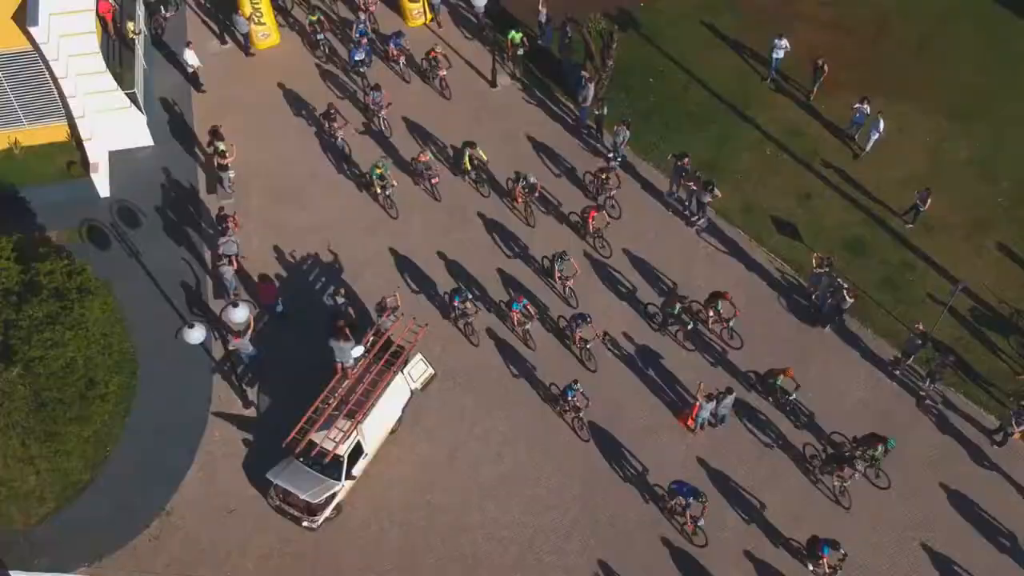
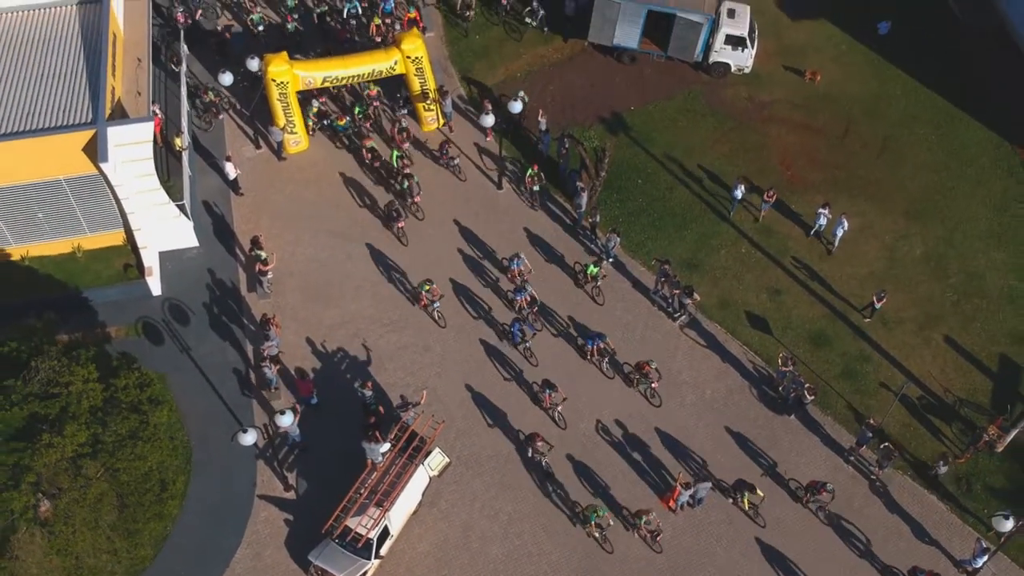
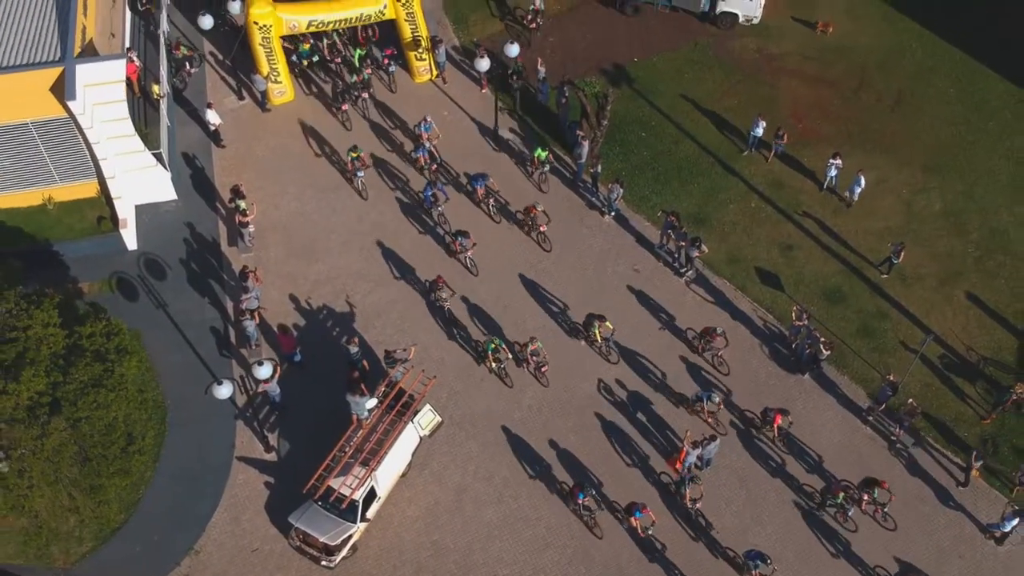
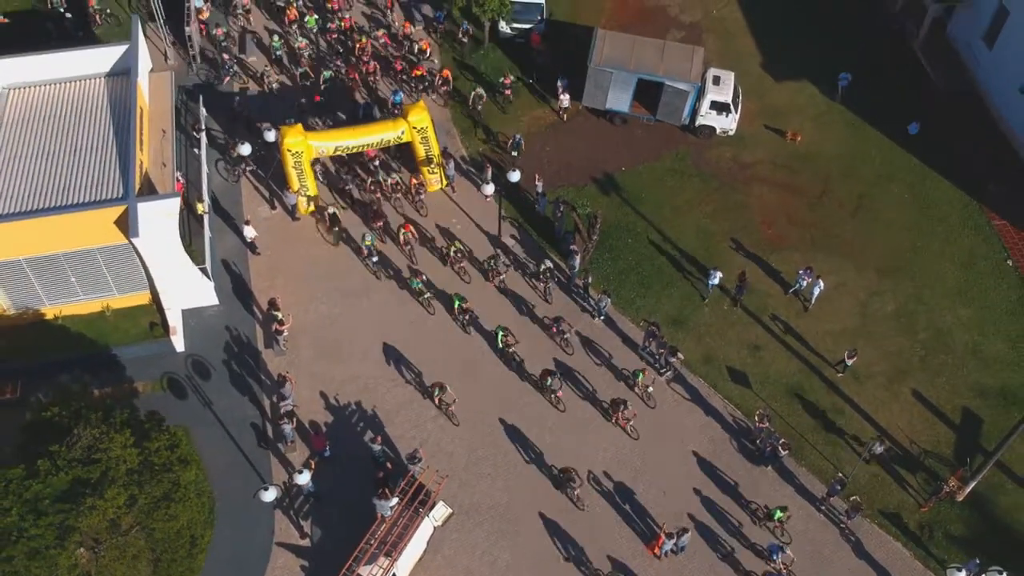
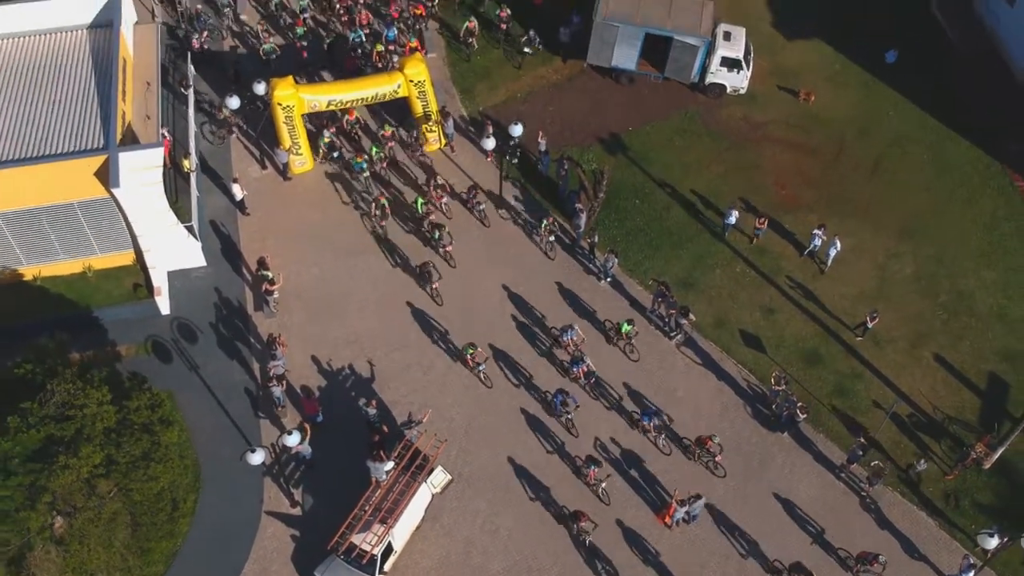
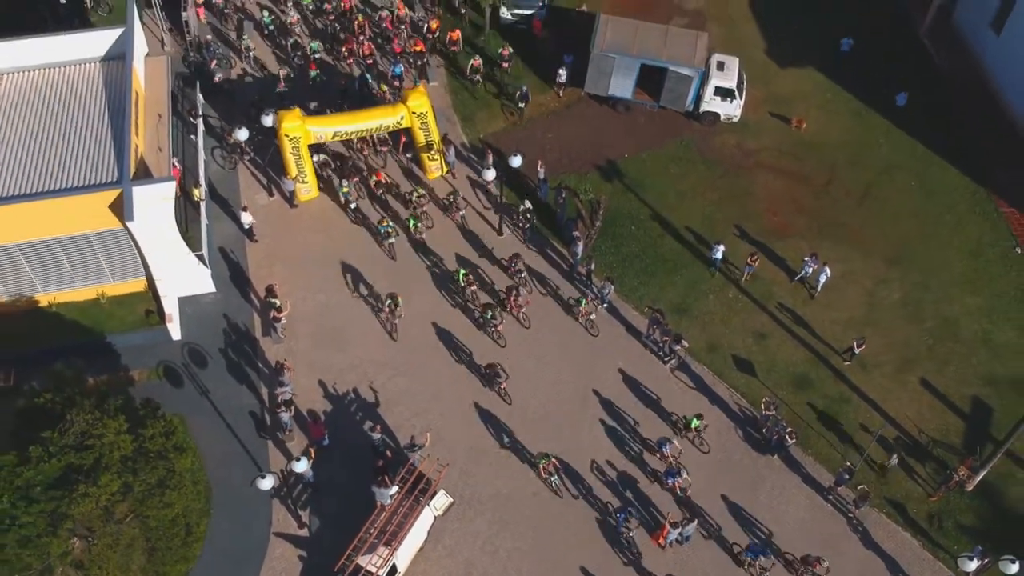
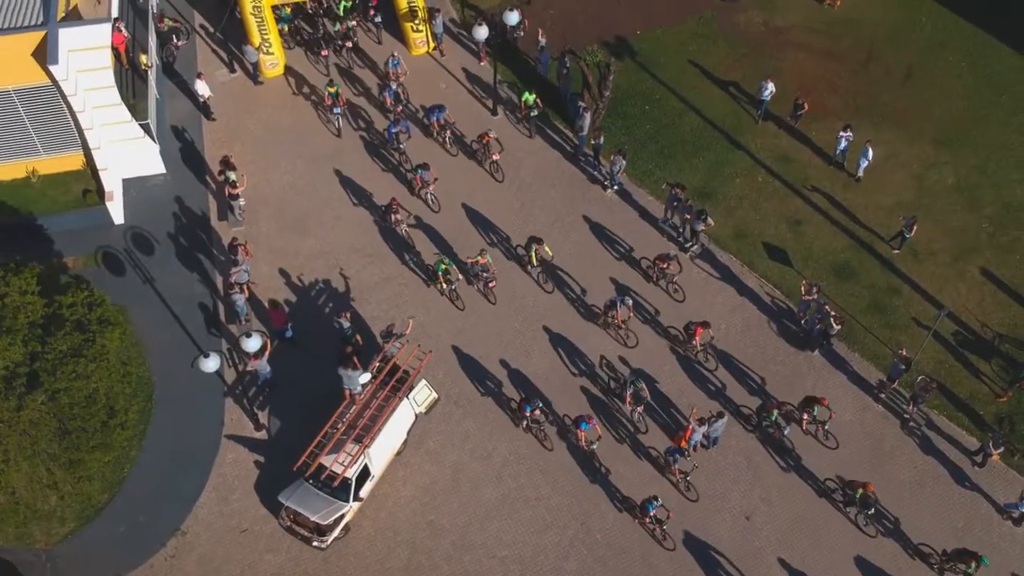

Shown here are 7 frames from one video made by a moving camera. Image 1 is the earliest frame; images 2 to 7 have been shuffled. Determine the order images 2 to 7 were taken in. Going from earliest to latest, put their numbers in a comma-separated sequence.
7, 3, 2, 5, 6, 4
